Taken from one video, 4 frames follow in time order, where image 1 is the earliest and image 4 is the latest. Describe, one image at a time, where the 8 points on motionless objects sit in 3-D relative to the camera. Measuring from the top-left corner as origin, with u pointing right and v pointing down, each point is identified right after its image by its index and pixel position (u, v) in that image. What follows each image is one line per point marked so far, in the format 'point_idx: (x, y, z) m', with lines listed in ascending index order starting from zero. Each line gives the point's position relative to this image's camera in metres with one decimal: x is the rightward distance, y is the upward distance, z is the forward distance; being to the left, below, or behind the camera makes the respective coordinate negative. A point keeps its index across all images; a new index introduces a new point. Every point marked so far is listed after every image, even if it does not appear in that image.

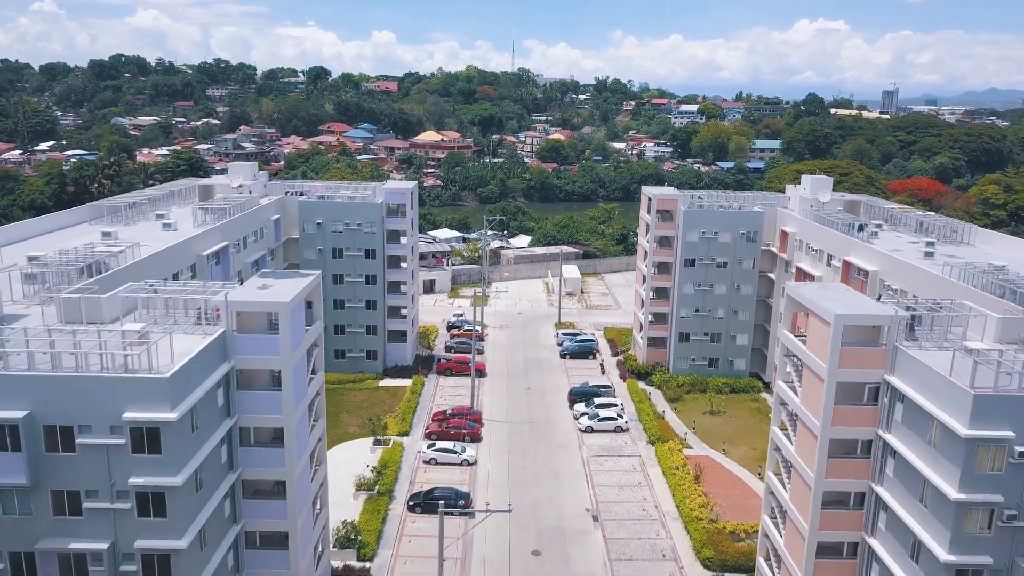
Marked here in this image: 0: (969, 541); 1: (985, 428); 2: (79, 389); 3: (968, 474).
0: (+9.7, -5.3, +18.3) m
1: (+9.8, -2.9, +17.8) m
2: (-8.7, -2.0, +17.4) m
3: (+9.5, -3.9, +18.1) m
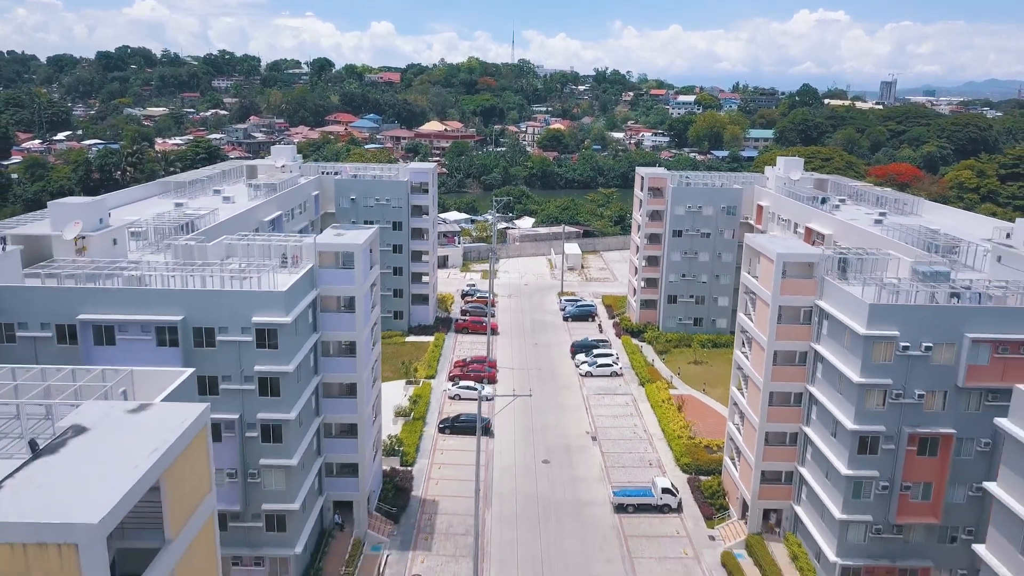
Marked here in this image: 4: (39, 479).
0: (+10.3, -3.6, +25.0) m
1: (+10.4, -1.1, +24.4) m
2: (-8.1, -0.3, +24.0) m
3: (+10.1, -2.1, +24.7) m
4: (-5.9, -2.4, +10.9) m
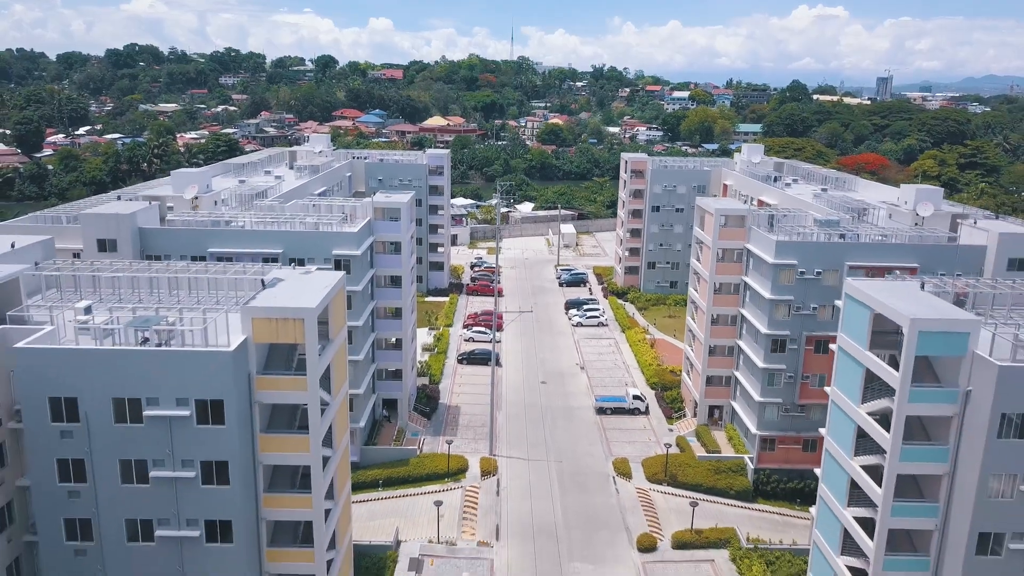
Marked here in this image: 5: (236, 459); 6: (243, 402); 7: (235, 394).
0: (+10.6, -1.3, +34.4) m
1: (+10.6, +1.1, +33.9) m
2: (-7.9, +1.9, +33.4) m
3: (+10.4, +0.1, +34.2) m
4: (-5.6, -0.2, +20.3) m
5: (-6.1, -3.7, +19.0) m
6: (-6.0, -2.5, +19.2) m
7: (-6.0, -2.3, +18.7) m
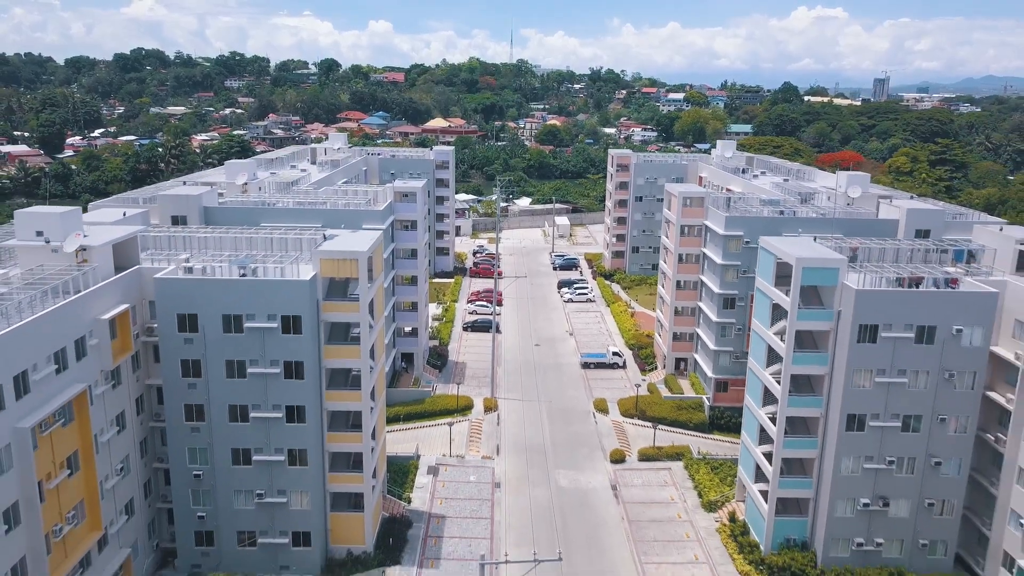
0: (+10.5, +0.2, +41.8) m
1: (+10.5, +2.7, +41.2) m
2: (-8.0, +3.4, +40.7) m
3: (+10.2, +1.7, +41.5) m
4: (-5.7, +1.4, +27.7) m
5: (-6.2, -2.2, +26.4) m
6: (-6.1, -0.9, +26.5) m
7: (-6.2, -0.7, +26.1) m
